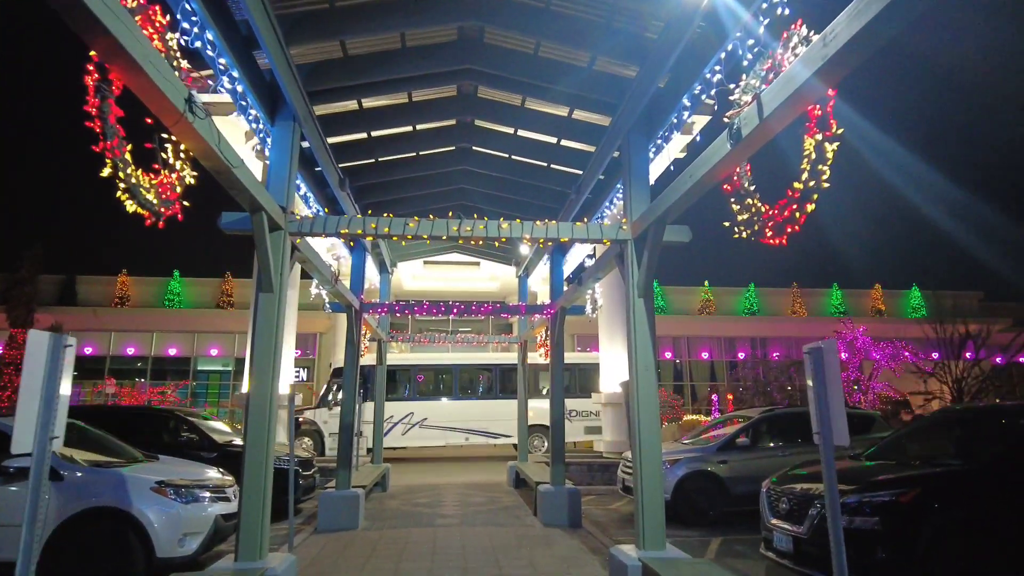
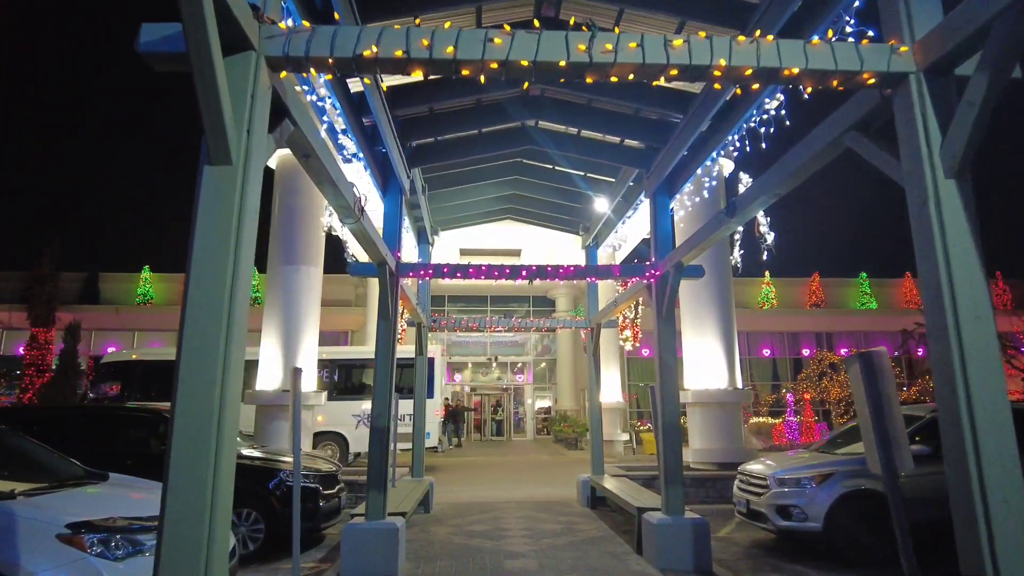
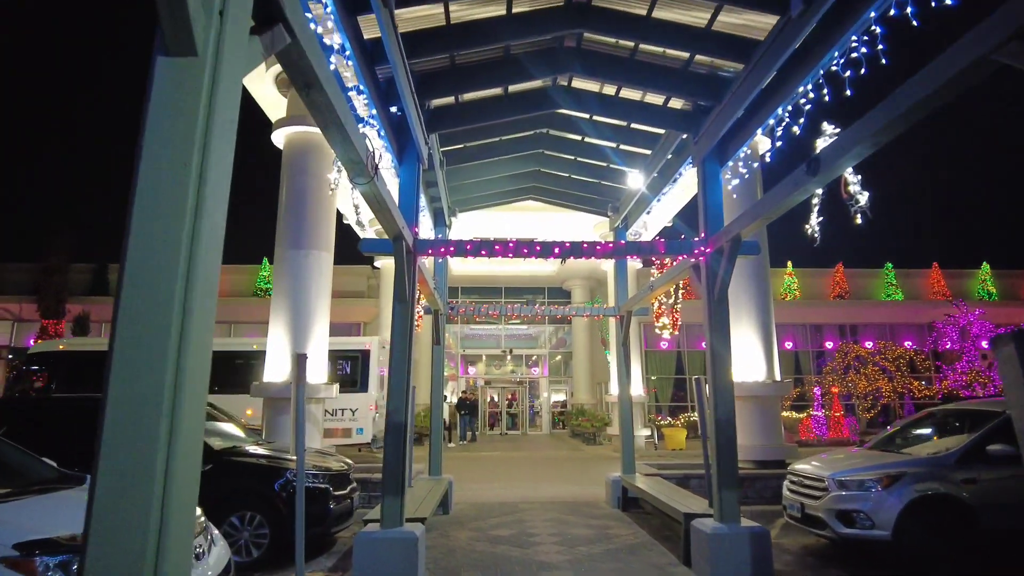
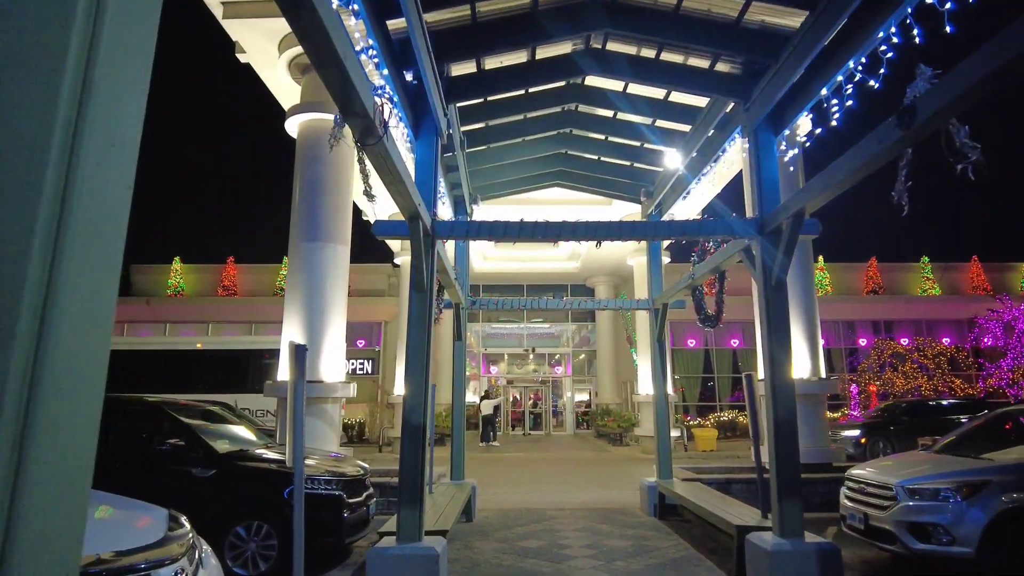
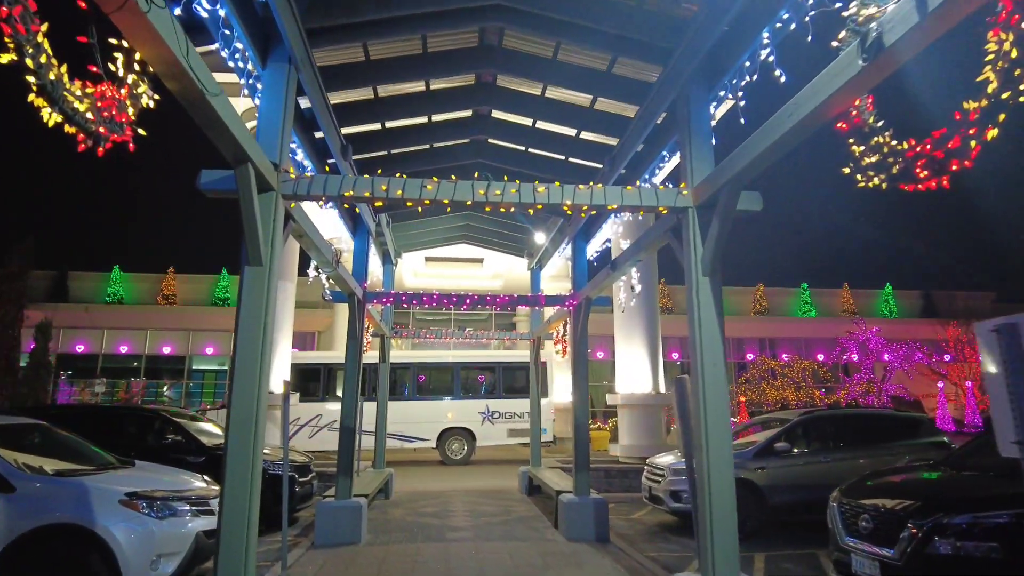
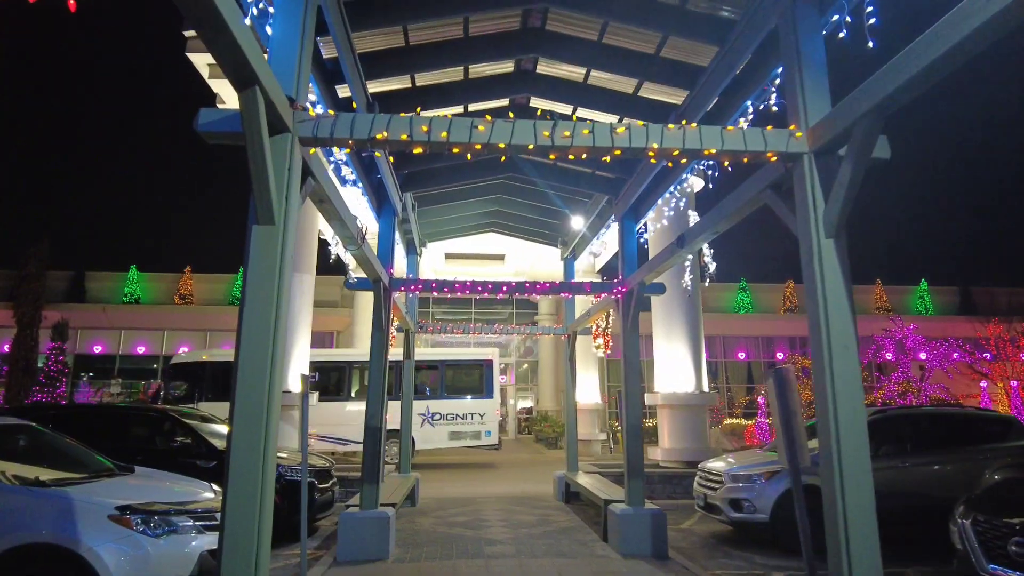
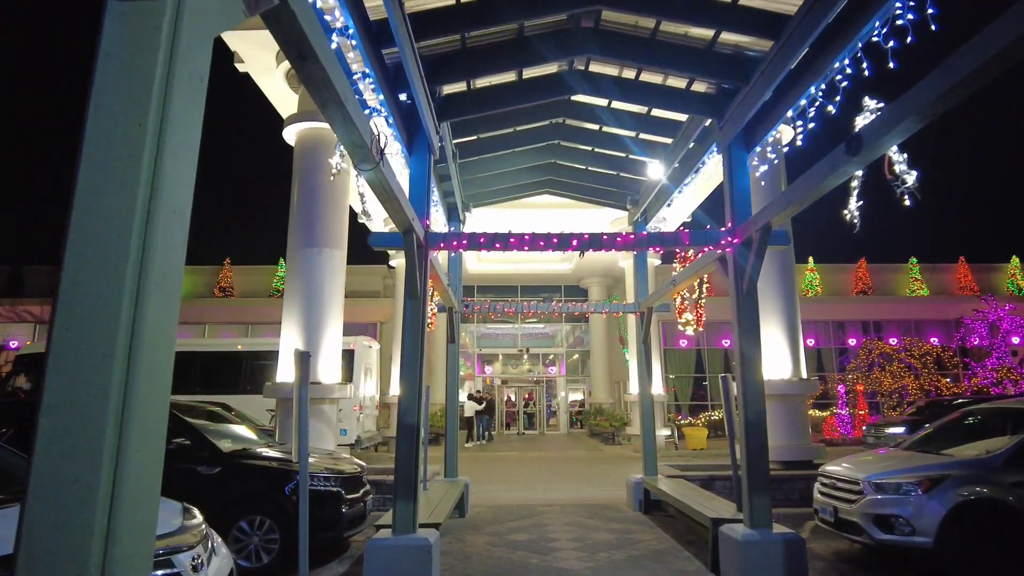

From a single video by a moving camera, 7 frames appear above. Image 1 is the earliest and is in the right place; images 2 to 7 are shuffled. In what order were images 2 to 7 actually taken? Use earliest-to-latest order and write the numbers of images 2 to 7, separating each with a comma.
5, 6, 2, 3, 7, 4
